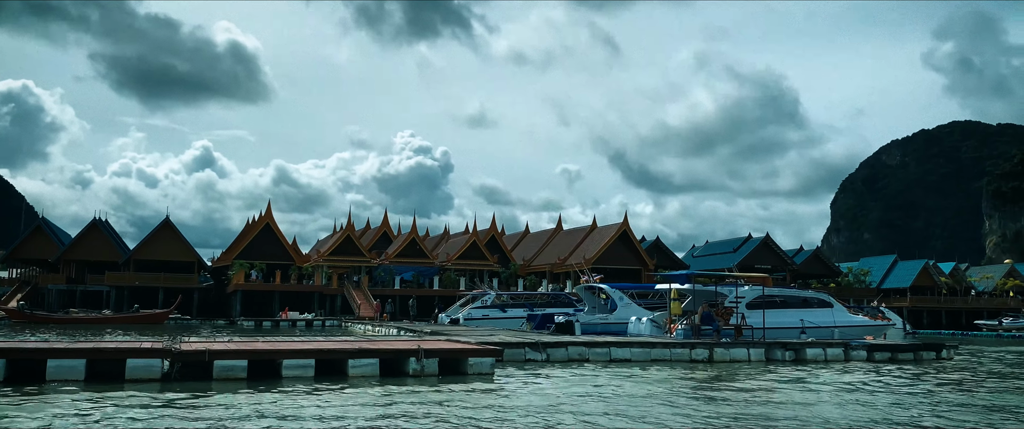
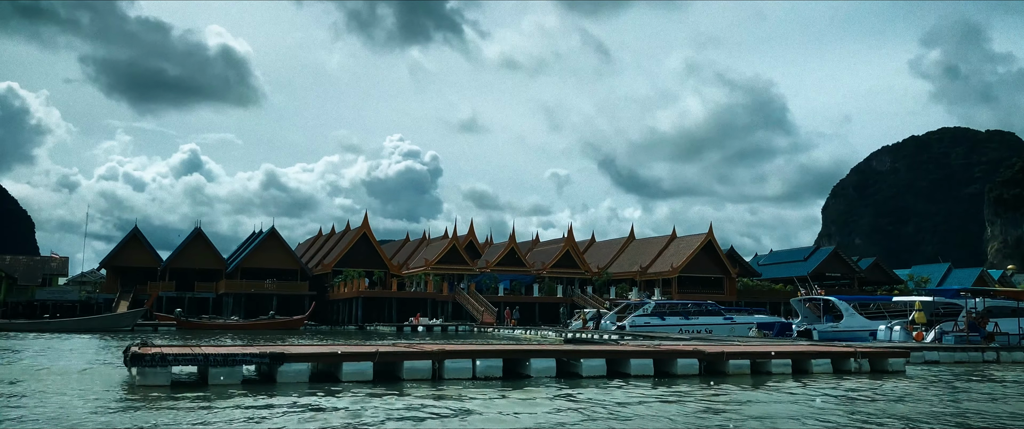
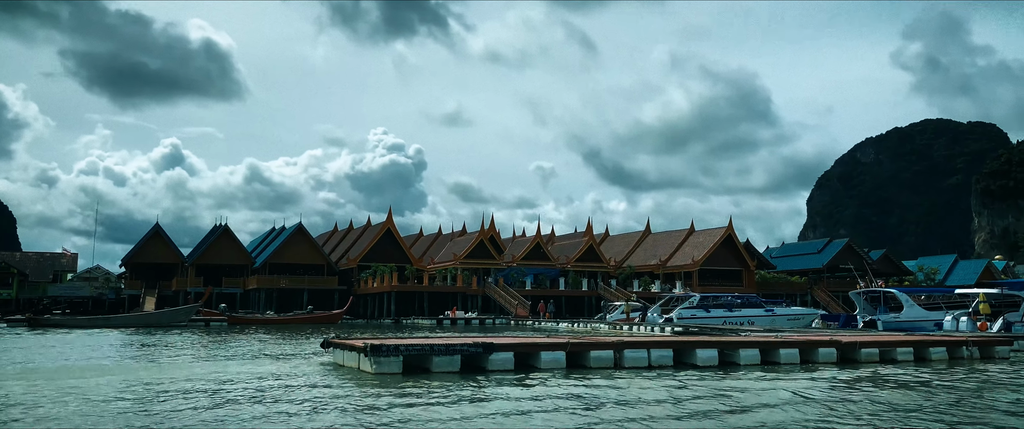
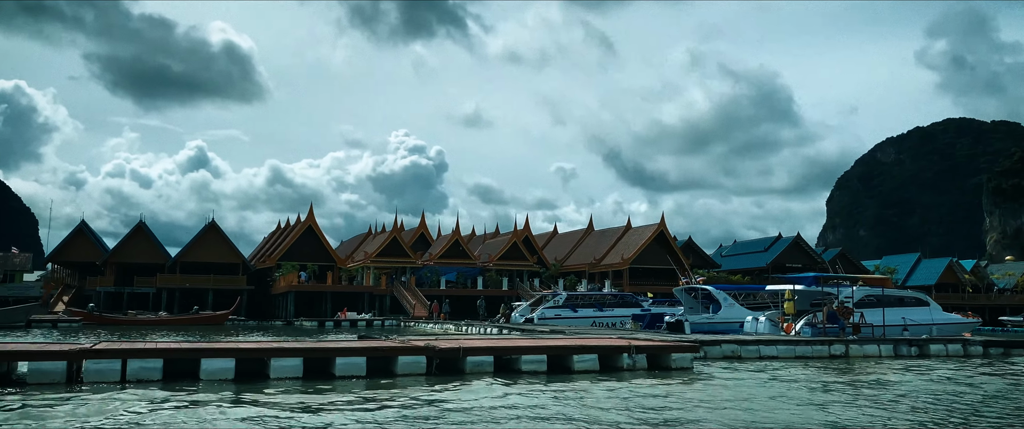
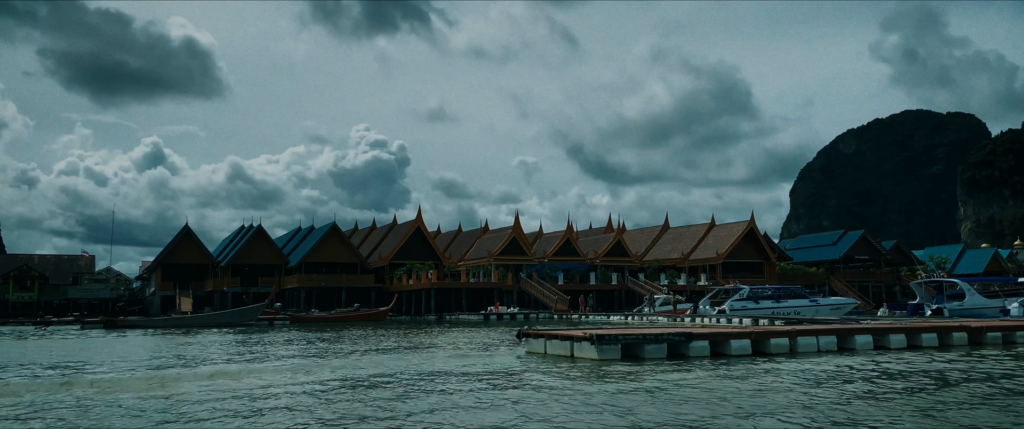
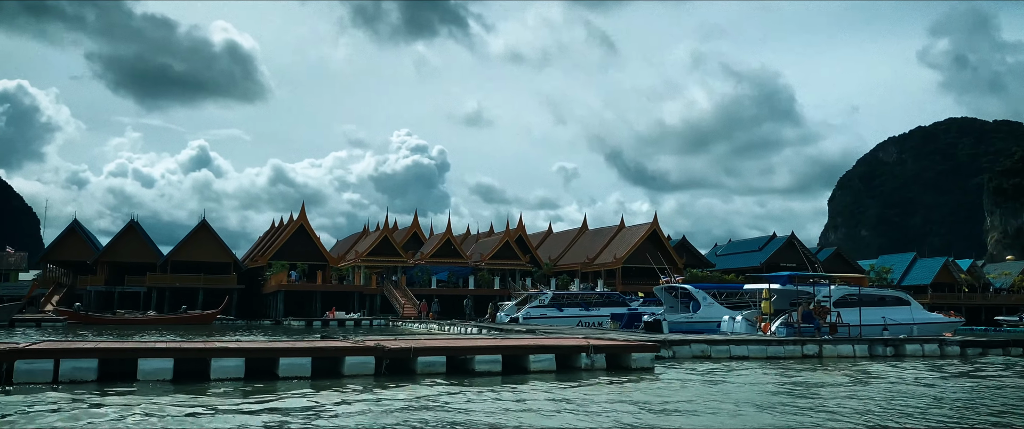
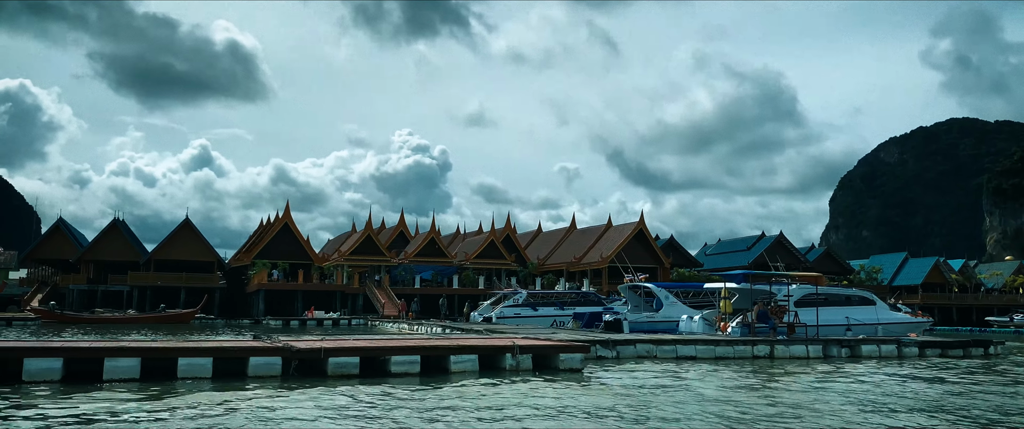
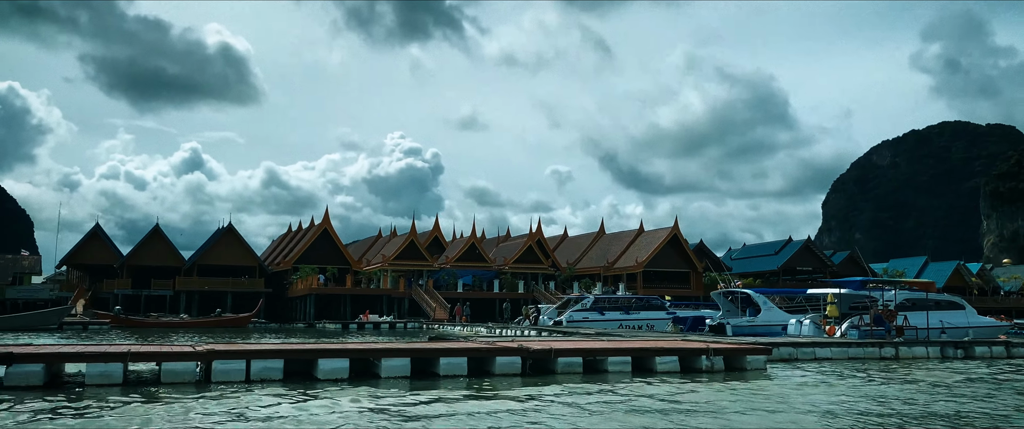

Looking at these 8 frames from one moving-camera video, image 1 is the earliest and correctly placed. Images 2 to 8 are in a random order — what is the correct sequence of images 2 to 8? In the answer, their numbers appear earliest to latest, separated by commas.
7, 6, 4, 8, 2, 3, 5
